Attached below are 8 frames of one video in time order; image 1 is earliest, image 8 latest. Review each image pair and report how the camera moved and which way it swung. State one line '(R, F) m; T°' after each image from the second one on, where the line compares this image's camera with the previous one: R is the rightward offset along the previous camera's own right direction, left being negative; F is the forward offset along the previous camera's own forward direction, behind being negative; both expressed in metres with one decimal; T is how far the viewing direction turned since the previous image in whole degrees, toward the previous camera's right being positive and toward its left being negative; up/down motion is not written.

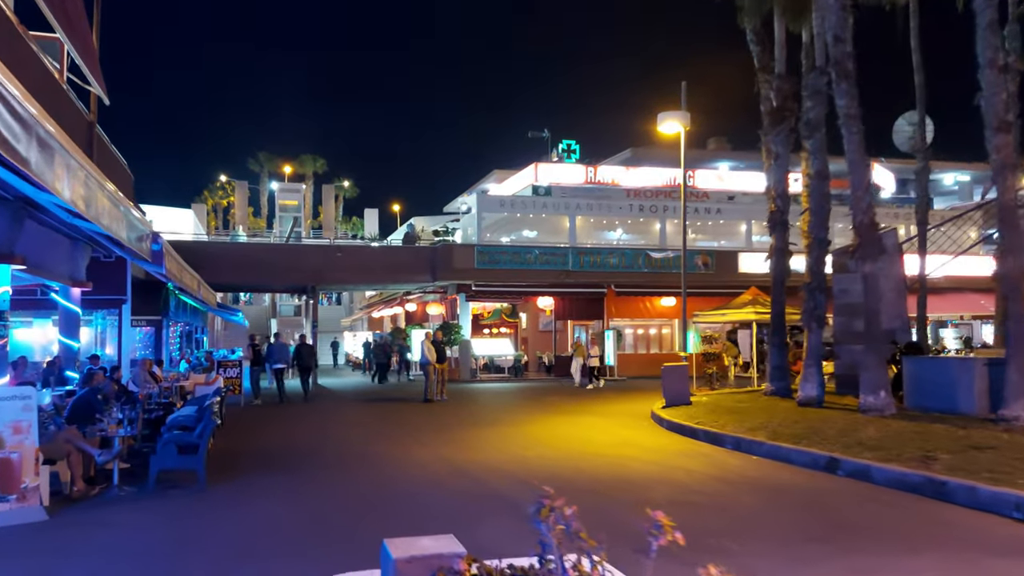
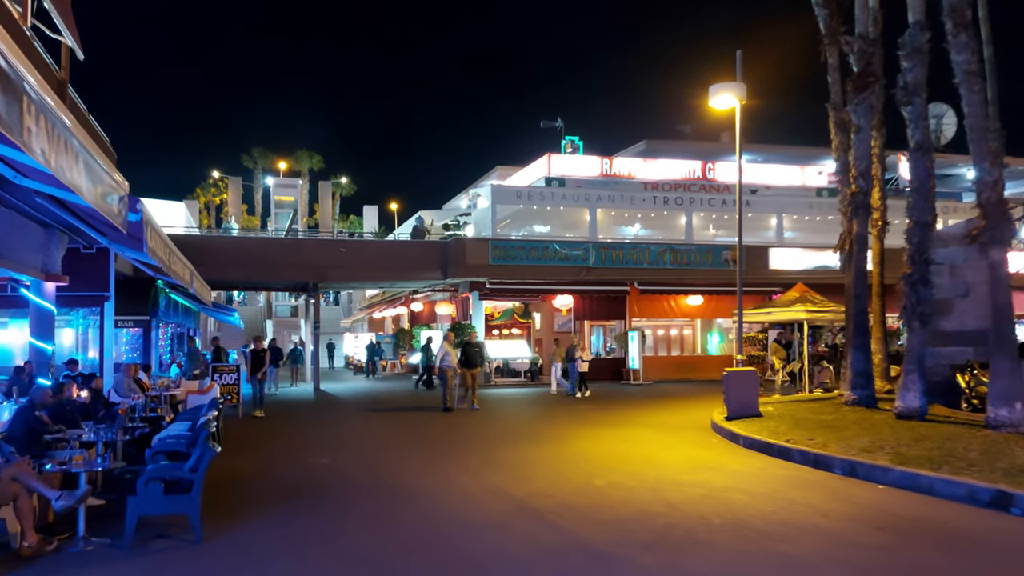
(-0.9, +2.3) m; 0°
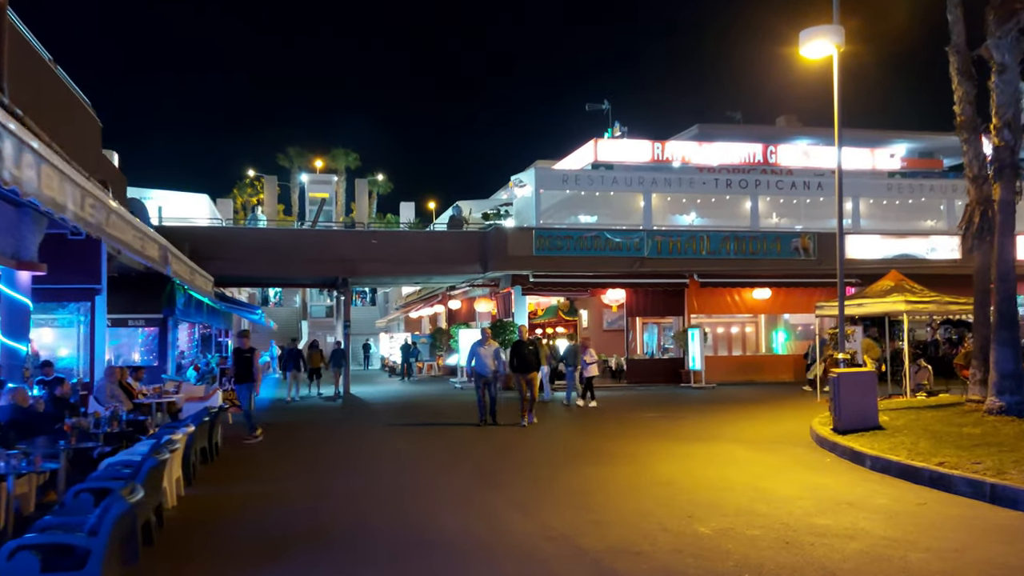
(-0.2, +2.7) m; -3°
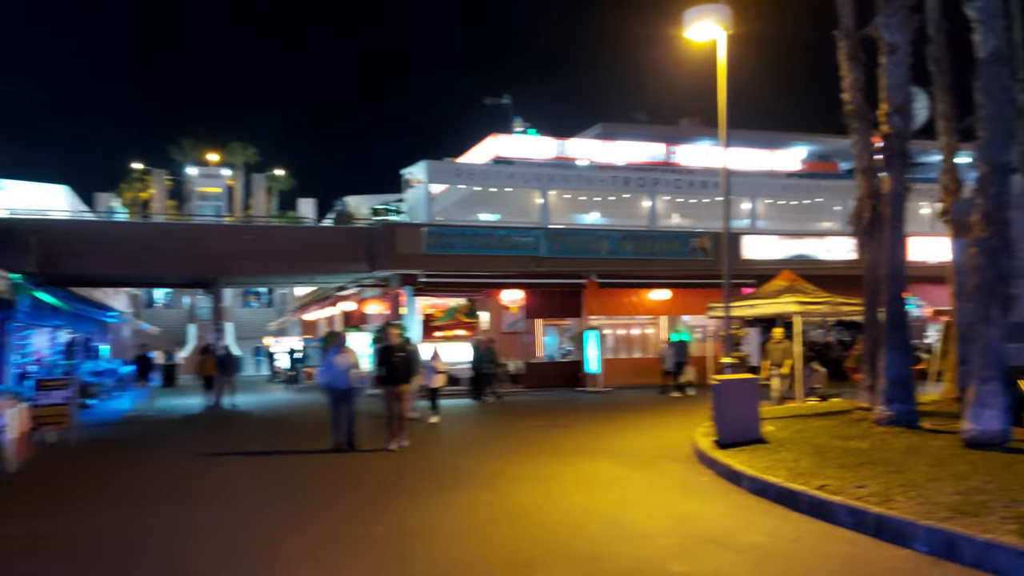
(+1.0, +1.5) m; +6°
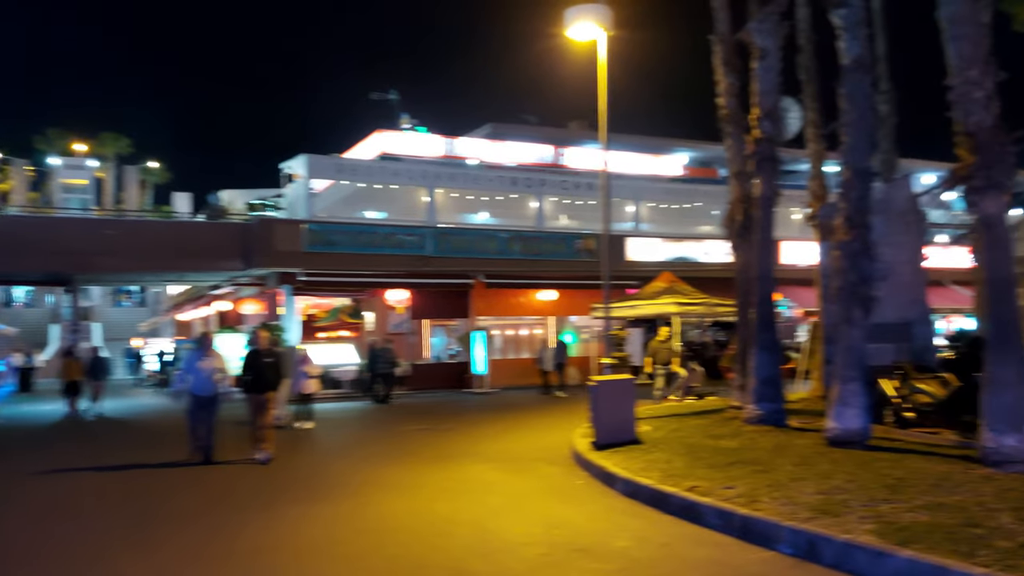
(+0.3, +0.4) m; +8°
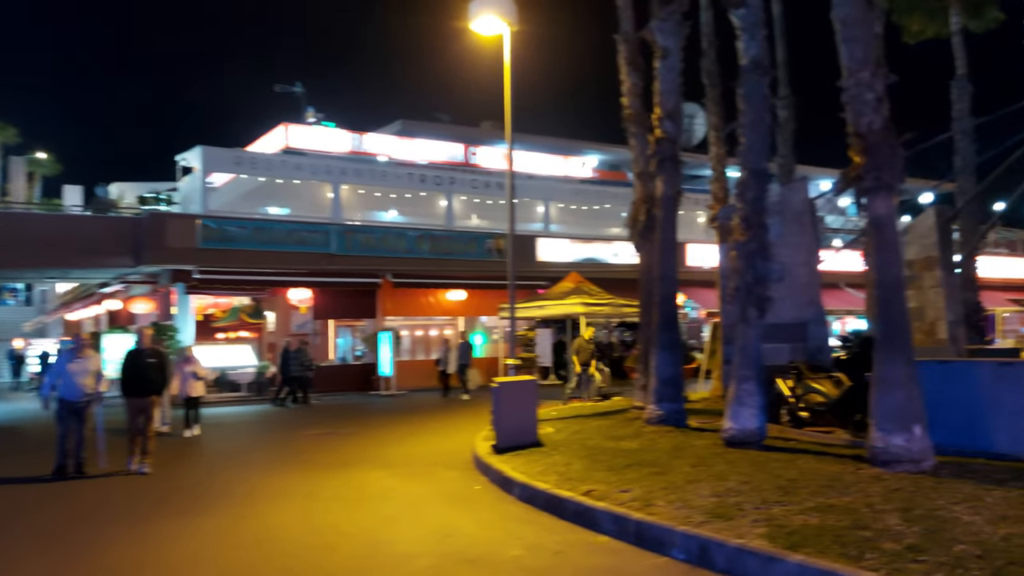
(+0.2, +0.3) m; +6°
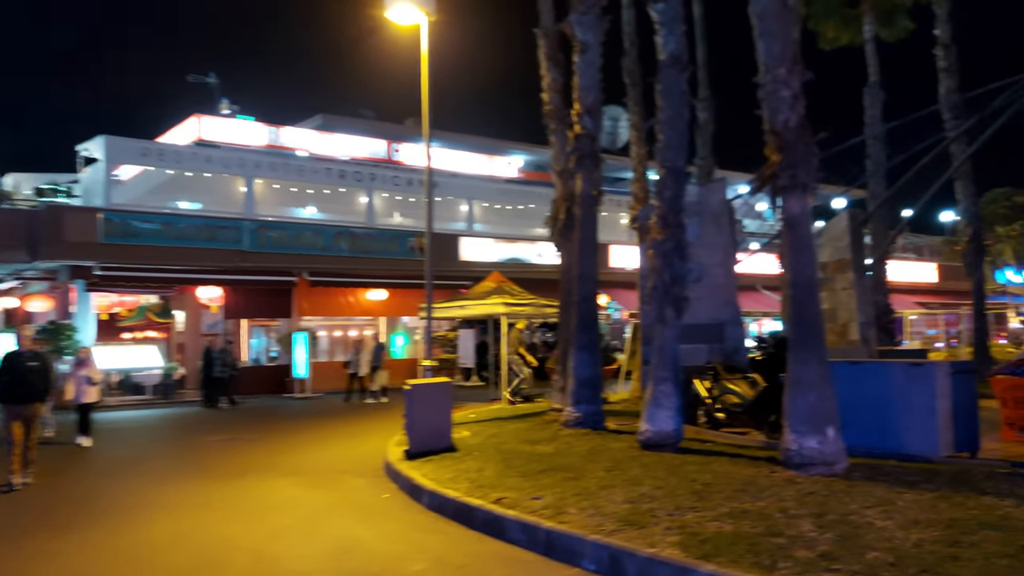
(+0.2, +0.4) m; +5°
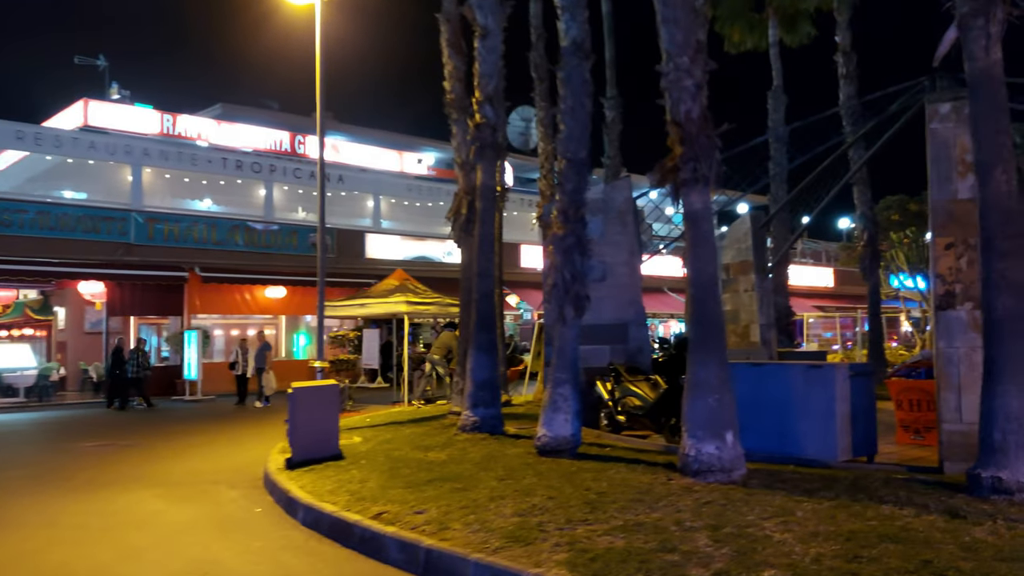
(+0.2, +0.5) m; +6°
